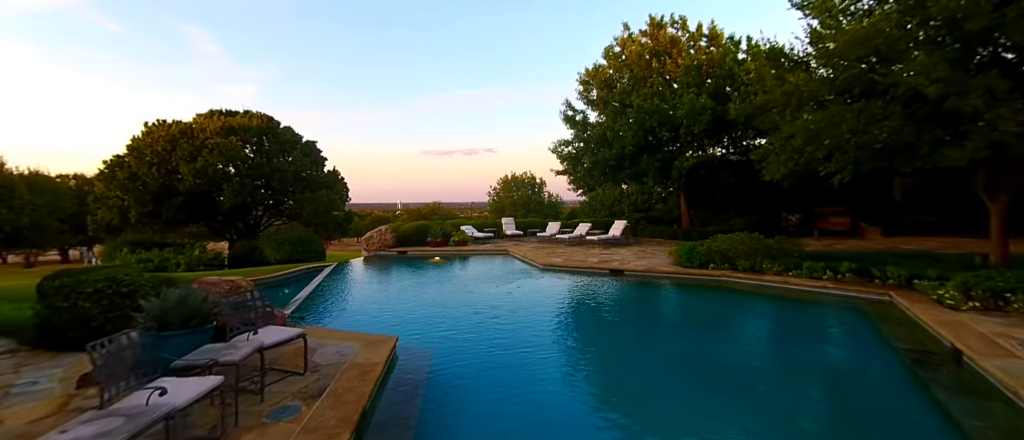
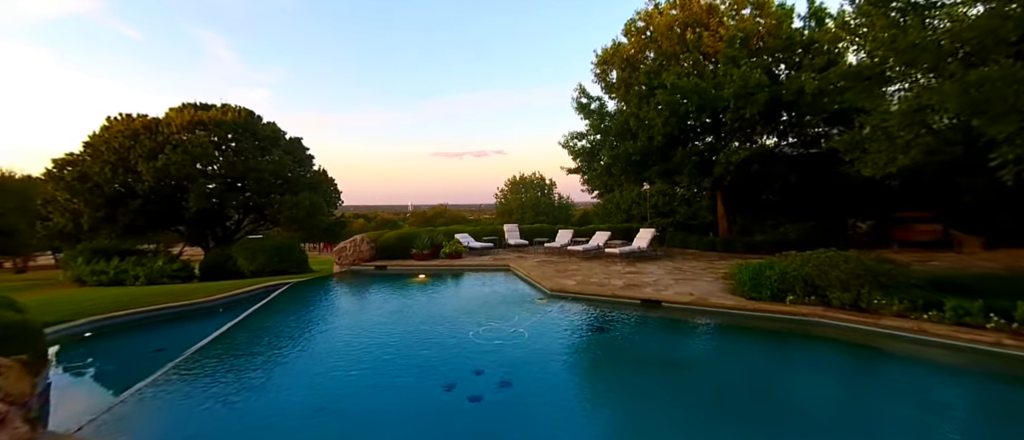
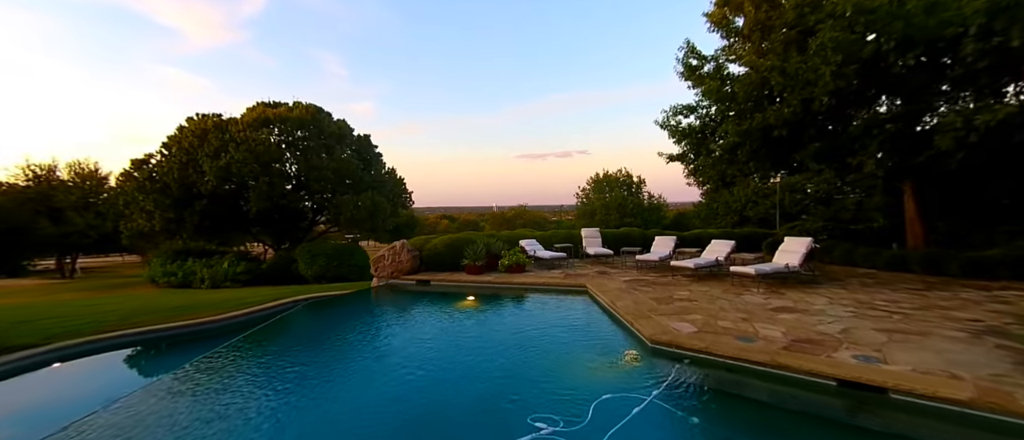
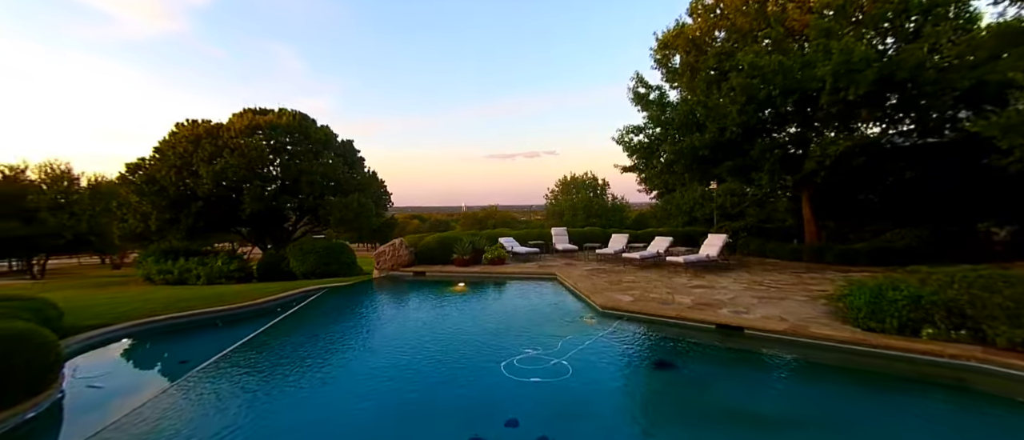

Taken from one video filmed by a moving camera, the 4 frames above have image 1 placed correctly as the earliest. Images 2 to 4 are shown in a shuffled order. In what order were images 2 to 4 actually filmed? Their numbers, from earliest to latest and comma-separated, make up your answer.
2, 4, 3
